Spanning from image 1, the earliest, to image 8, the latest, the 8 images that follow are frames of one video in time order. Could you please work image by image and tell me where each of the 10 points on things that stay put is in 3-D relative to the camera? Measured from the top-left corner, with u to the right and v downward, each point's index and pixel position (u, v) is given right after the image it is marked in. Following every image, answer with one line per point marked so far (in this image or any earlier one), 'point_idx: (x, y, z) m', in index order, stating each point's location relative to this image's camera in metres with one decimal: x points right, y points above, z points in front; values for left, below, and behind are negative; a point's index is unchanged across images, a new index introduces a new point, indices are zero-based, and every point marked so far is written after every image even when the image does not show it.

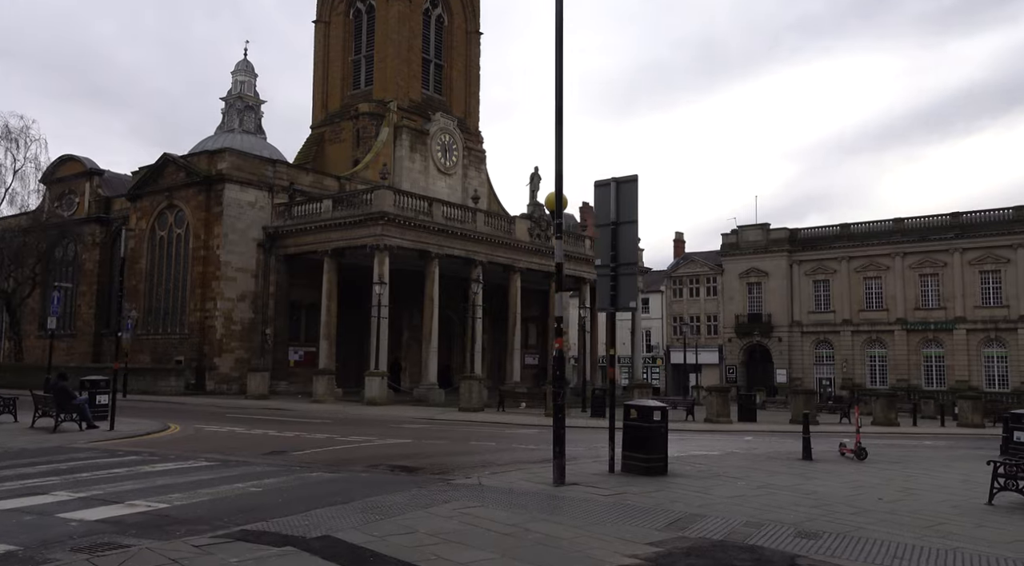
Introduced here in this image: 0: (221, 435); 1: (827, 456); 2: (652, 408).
0: (-6.4, -3.3, +18.8) m
1: (+6.2, -3.4, +17.0) m
2: (+2.1, -1.9, +12.8) m
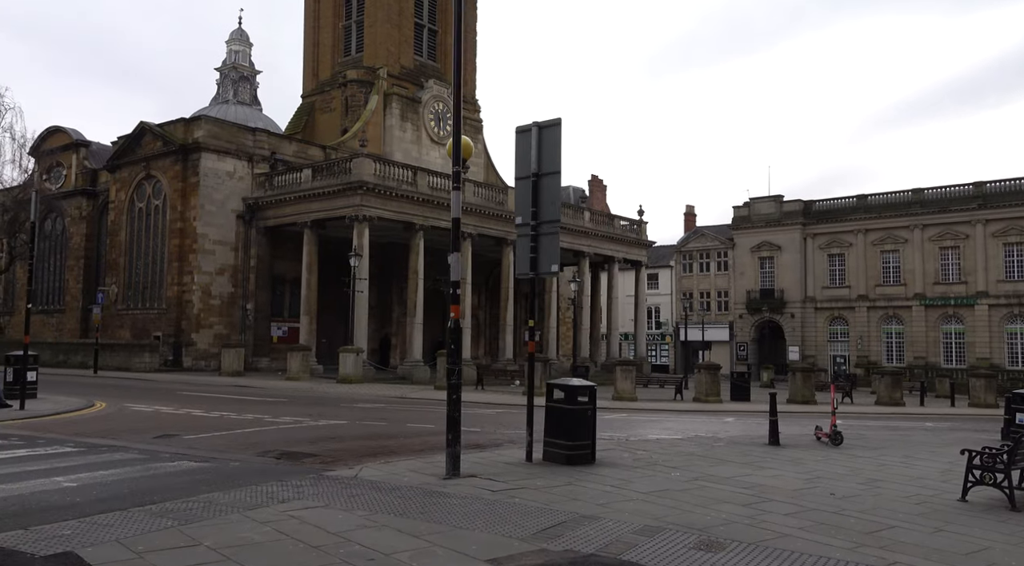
0: (-7.5, -2.7, +17.4) m
1: (+5.1, -2.8, +15.3) m
2: (+0.9, -1.4, +11.1) m
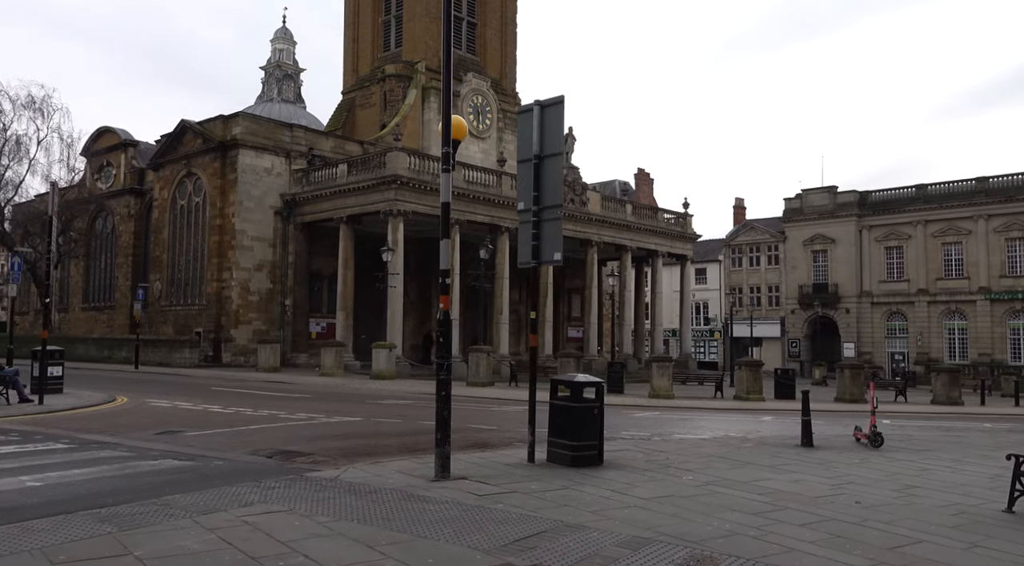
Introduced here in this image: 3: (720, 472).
0: (-7.1, -2.5, +17.1) m
1: (+5.4, -2.6, +14.2) m
2: (+0.9, -1.3, +10.4) m
3: (+2.5, -2.3, +10.4) m
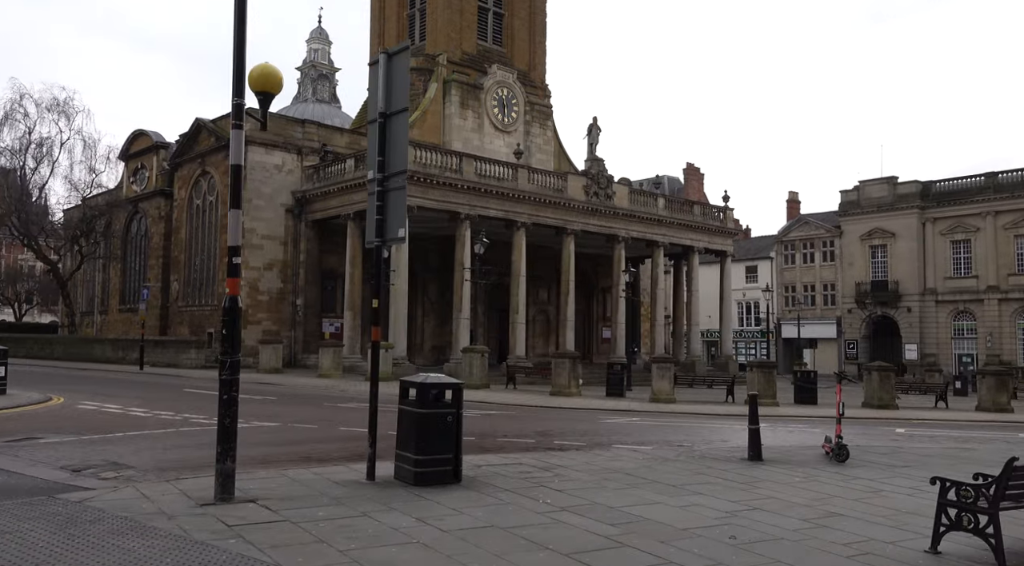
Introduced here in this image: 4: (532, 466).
0: (-8.1, -2.4, +16.0) m
1: (+4.0, -2.4, +12.1) m
2: (-0.8, -1.1, +8.6) m
3: (+0.9, -2.1, +8.5) m
4: (+0.2, -2.2, +10.1) m
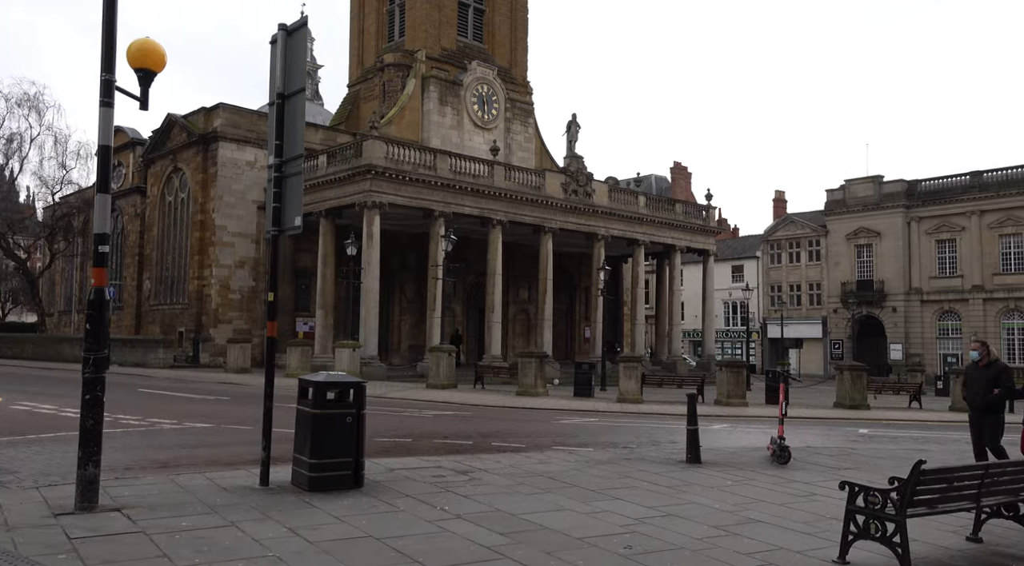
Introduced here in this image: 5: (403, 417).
0: (-9.1, -2.3, +15.5) m
1: (+3.1, -2.4, +11.6) m
2: (-1.7, -1.0, +8.1) m
3: (0.0, -2.0, +8.0) m
4: (-0.7, -2.1, +9.6) m
5: (-2.2, -2.7, +17.4) m
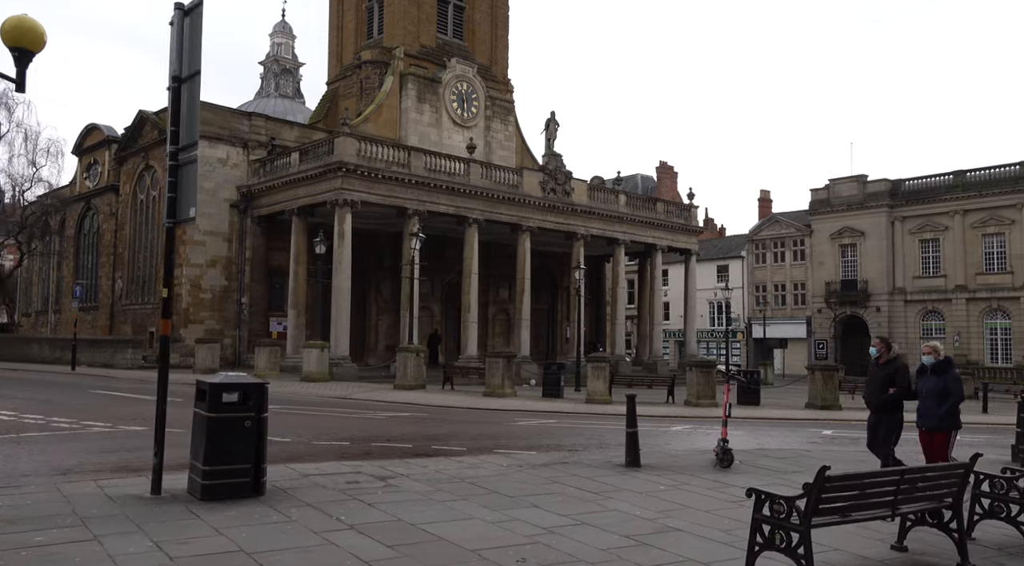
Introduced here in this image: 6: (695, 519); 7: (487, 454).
0: (-9.9, -2.3, +14.9) m
1: (+2.2, -2.3, +11.1) m
2: (-2.5, -0.9, +7.6) m
3: (-0.9, -2.0, +7.5) m
4: (-1.5, -2.0, +9.1) m
5: (-3.1, -2.7, +16.9) m
6: (+1.6, -2.1, +7.7) m
7: (-0.3, -2.3, +11.3) m
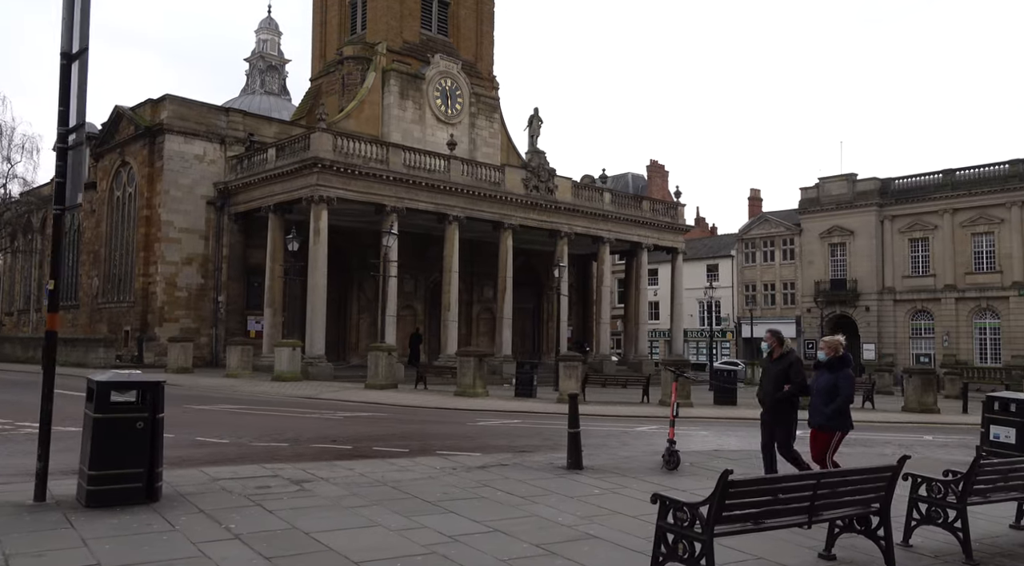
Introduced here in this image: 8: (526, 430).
0: (-10.7, -2.2, +14.4) m
1: (+1.5, -2.2, +10.6) m
2: (-3.3, -0.9, +7.1) m
3: (-1.6, -1.9, +7.0) m
4: (-2.3, -2.0, +8.6) m
5: (-3.8, -2.6, +16.4) m
6: (+0.9, -2.0, +7.2) m
7: (-1.1, -2.2, +10.8) m
8: (+0.3, -2.7, +15.5) m
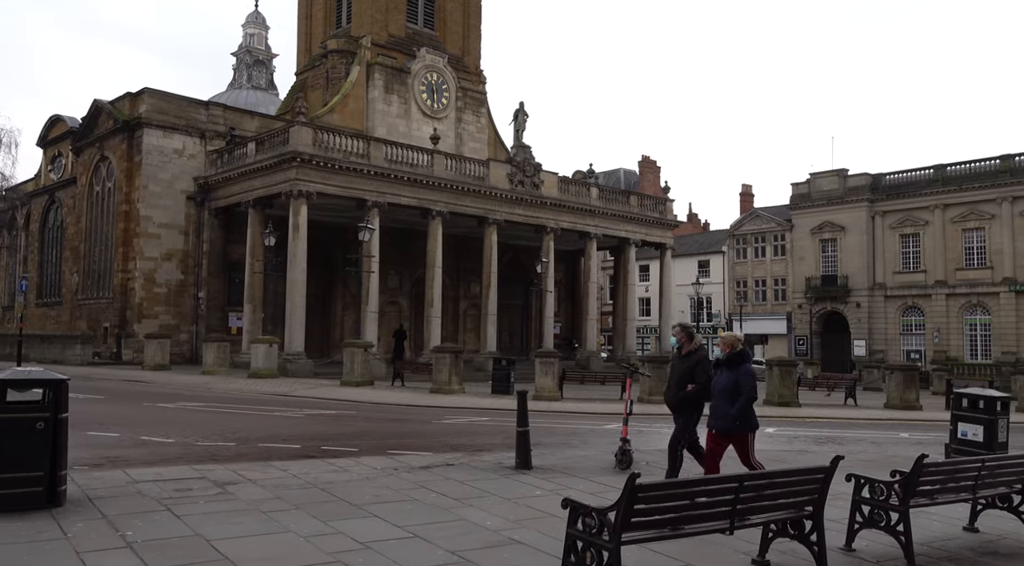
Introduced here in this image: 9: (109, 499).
0: (-11.3, -2.1, +14.0) m
1: (+0.9, -2.2, +10.2) m
2: (-3.9, -0.8, +6.7) m
3: (-2.2, -1.8, +6.6) m
4: (-2.9, -1.9, +8.2) m
5: (-4.4, -2.5, +16.0) m
6: (+0.3, -2.0, +6.8) m
7: (-1.7, -2.1, +10.4) m
8: (-0.4, -2.6, +15.1) m
9: (-3.3, -1.8, +7.2) m
